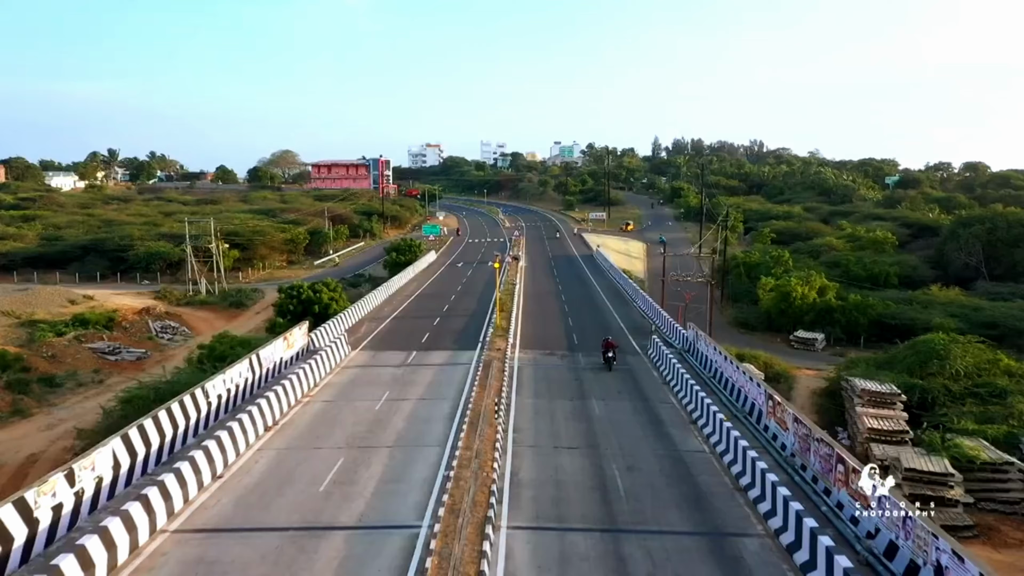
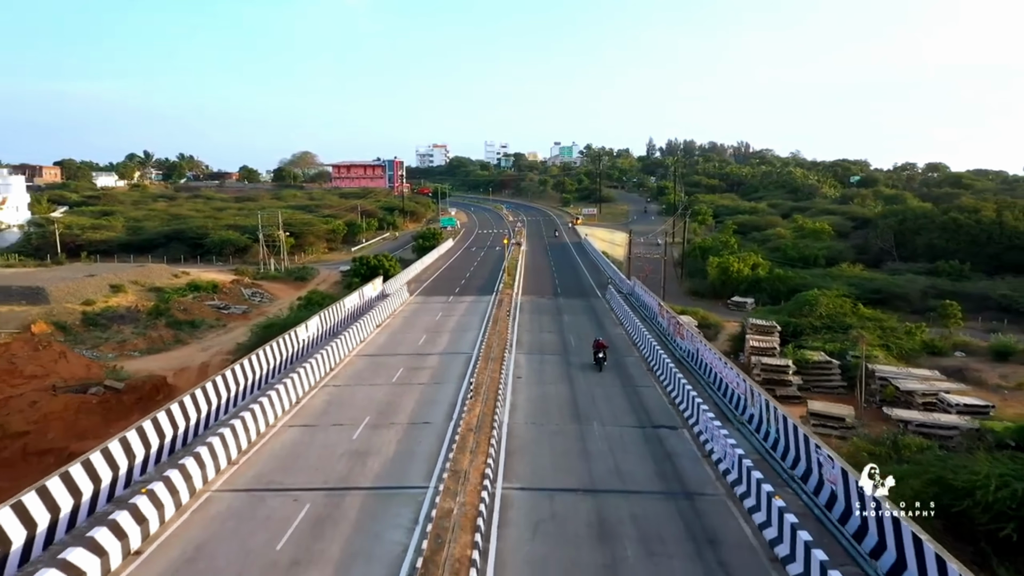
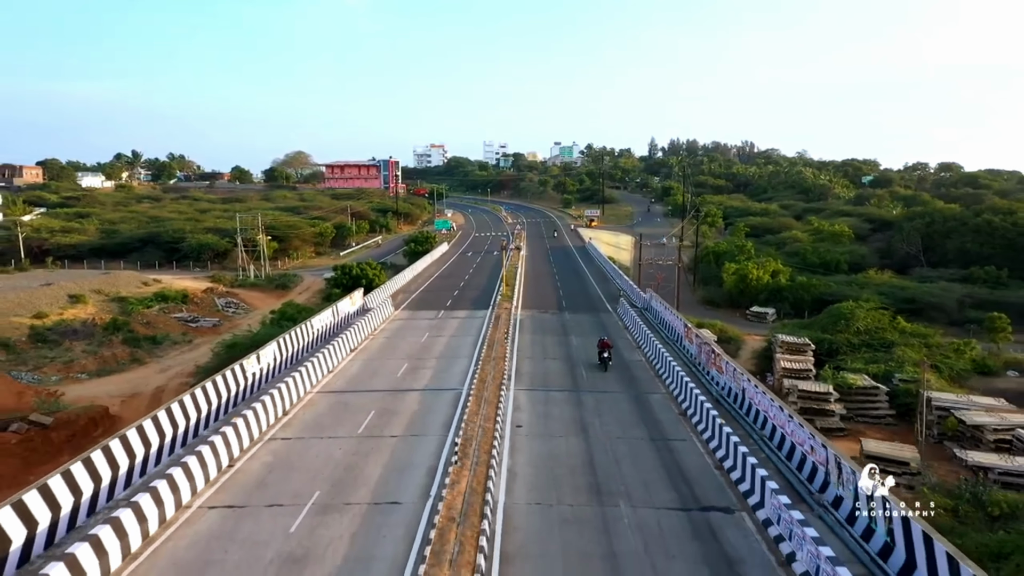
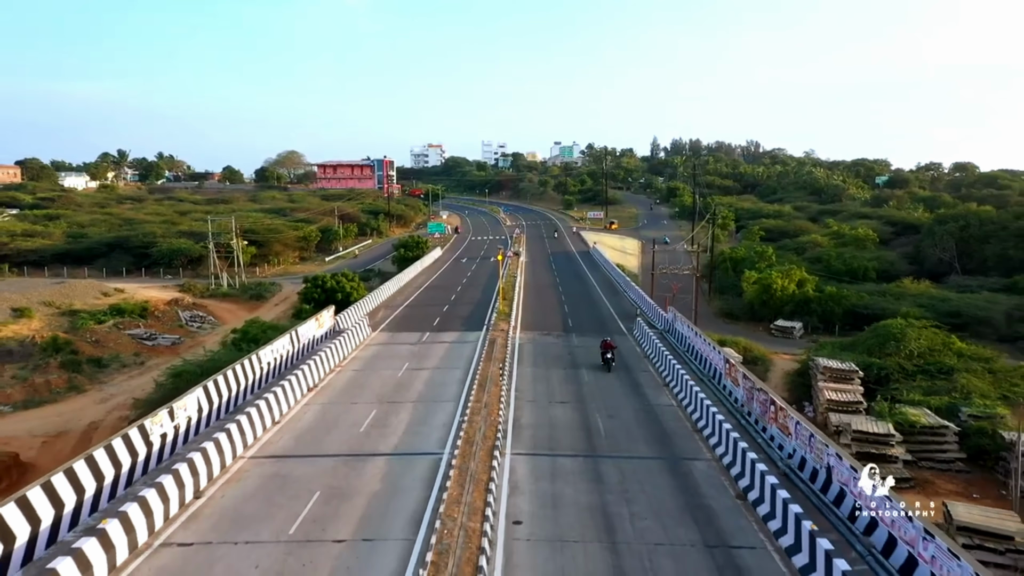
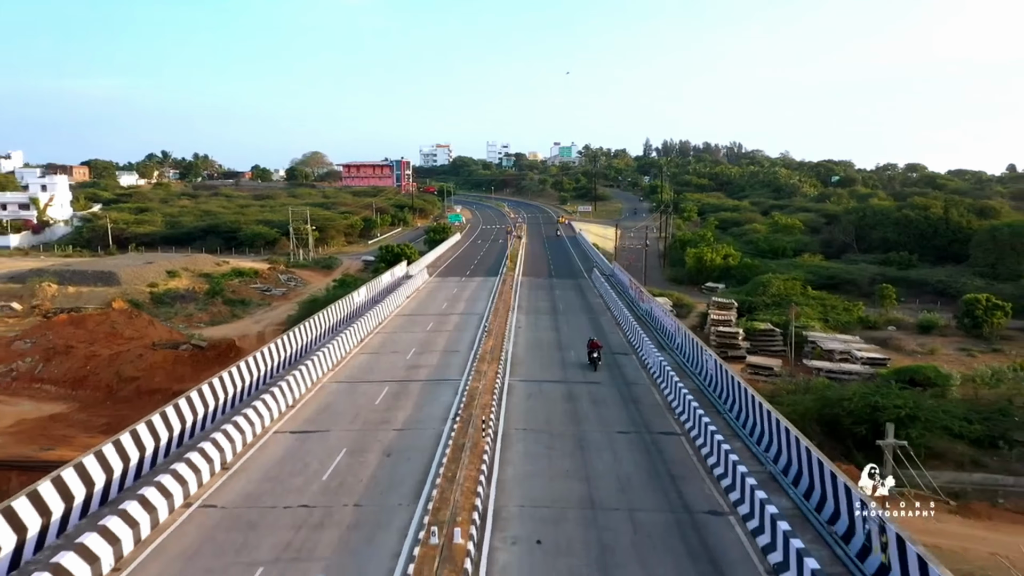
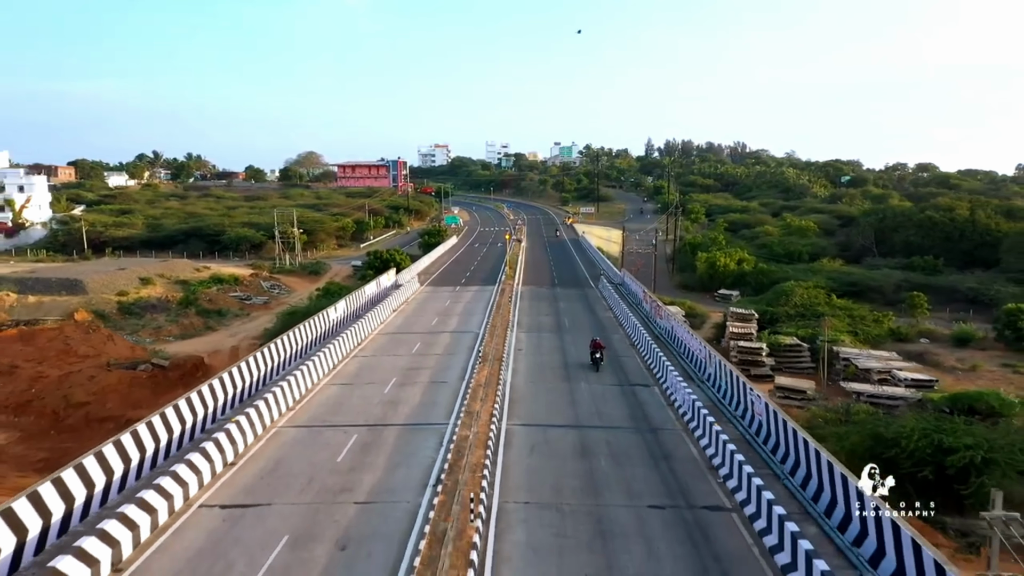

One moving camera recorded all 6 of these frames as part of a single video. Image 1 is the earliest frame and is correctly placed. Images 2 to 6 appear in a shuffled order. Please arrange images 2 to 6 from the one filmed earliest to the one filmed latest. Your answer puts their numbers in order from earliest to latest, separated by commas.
4, 3, 2, 6, 5
